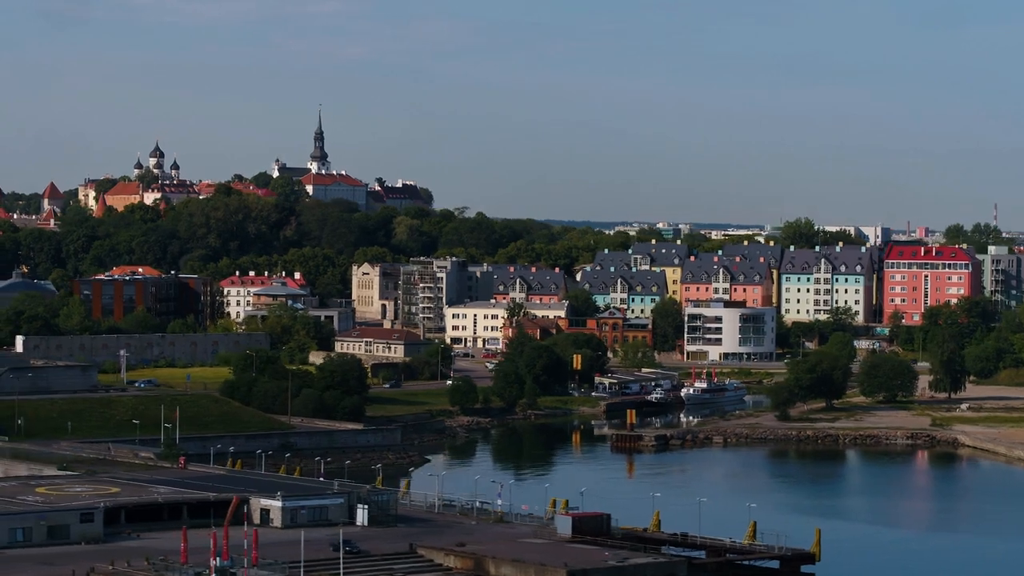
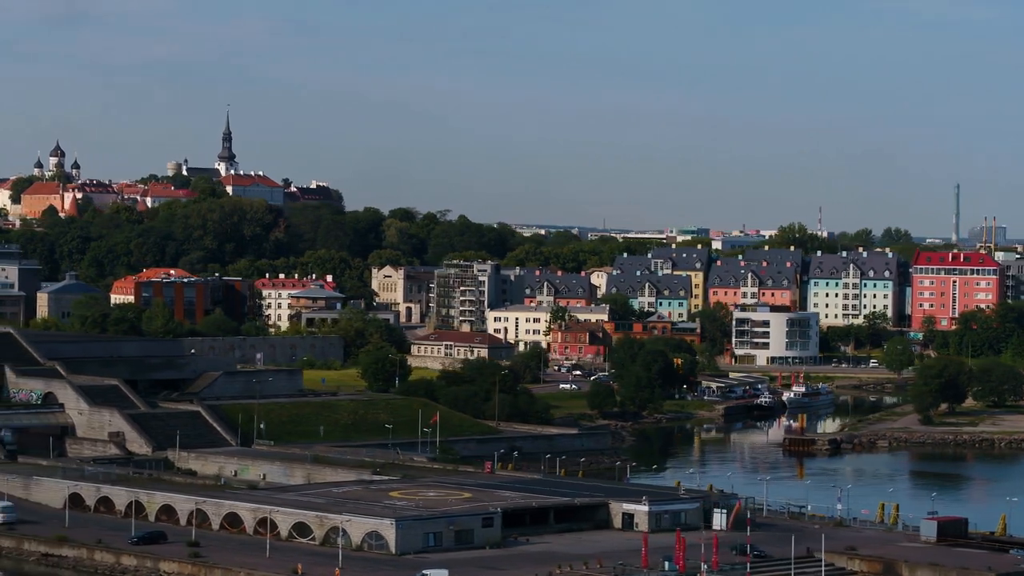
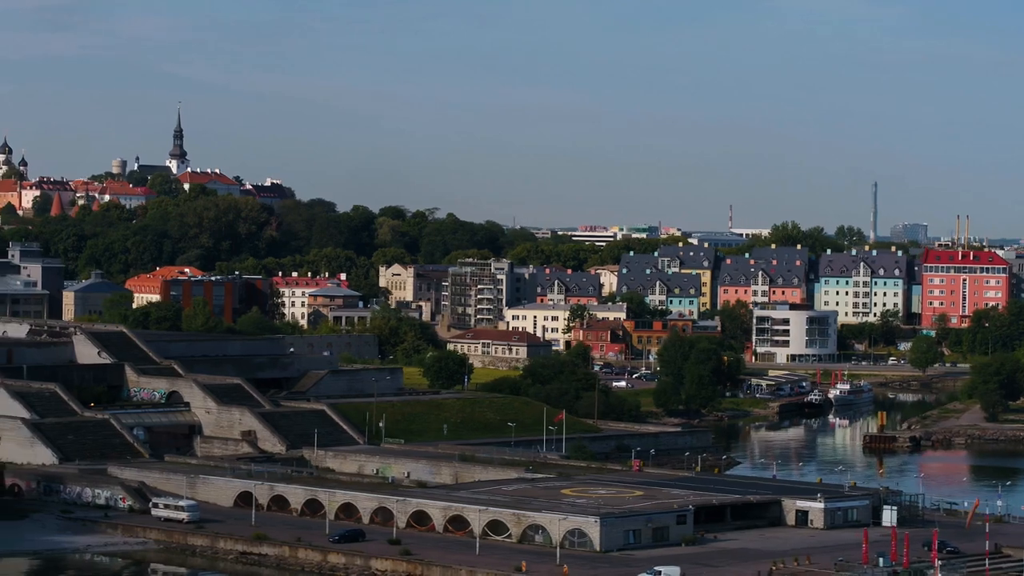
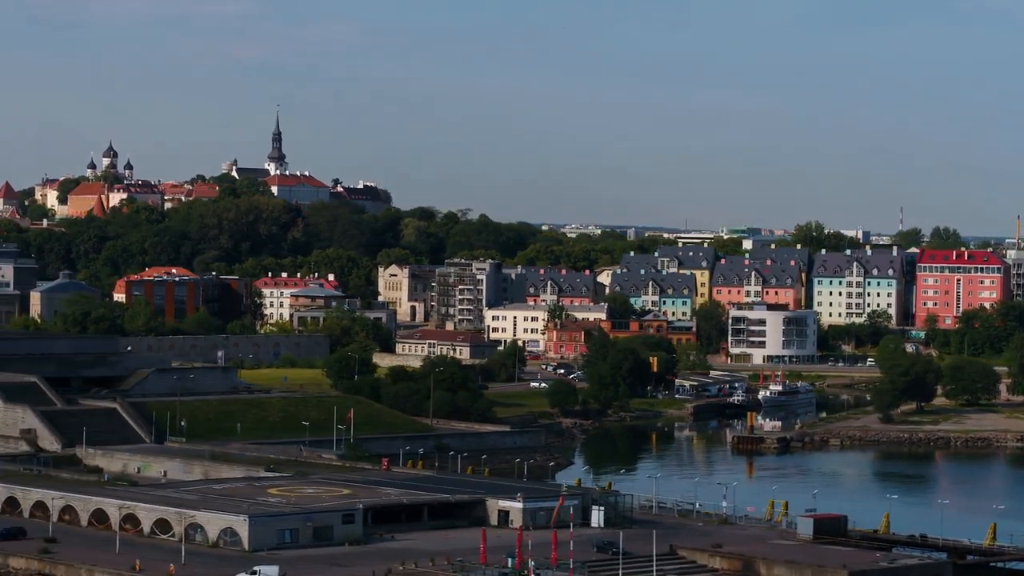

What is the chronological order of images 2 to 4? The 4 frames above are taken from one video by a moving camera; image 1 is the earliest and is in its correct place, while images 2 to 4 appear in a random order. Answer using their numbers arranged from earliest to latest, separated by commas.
4, 2, 3
